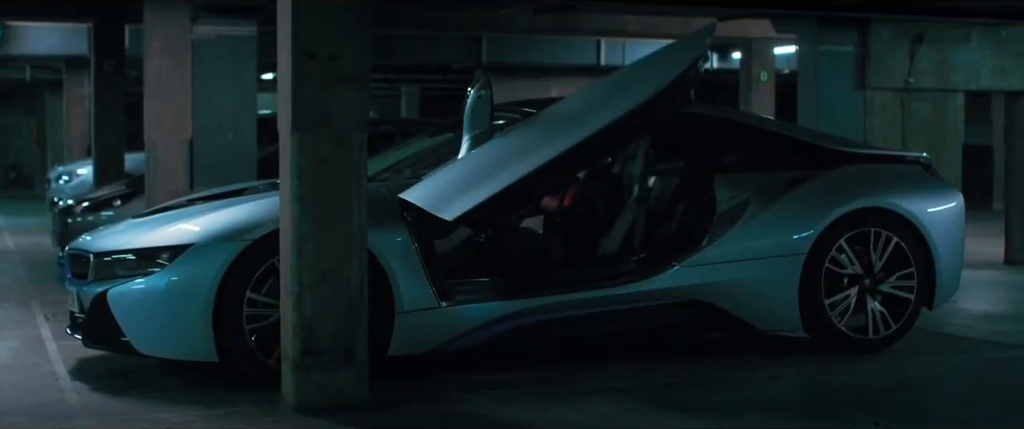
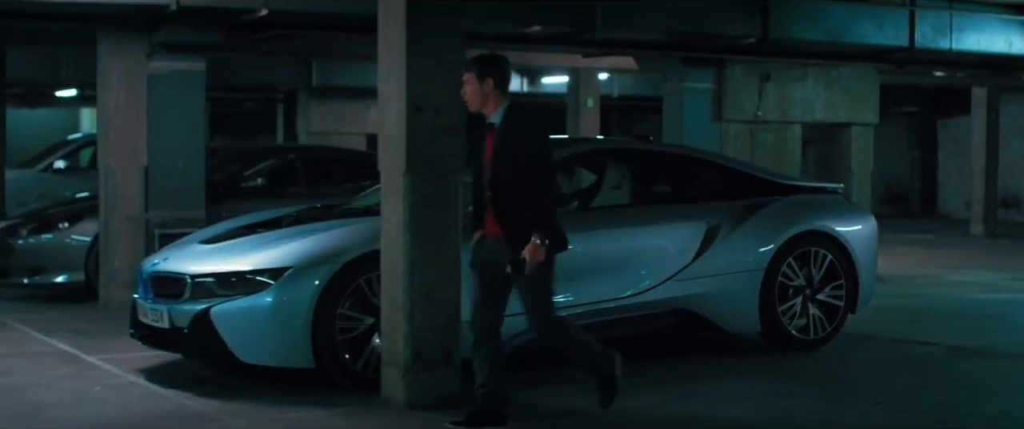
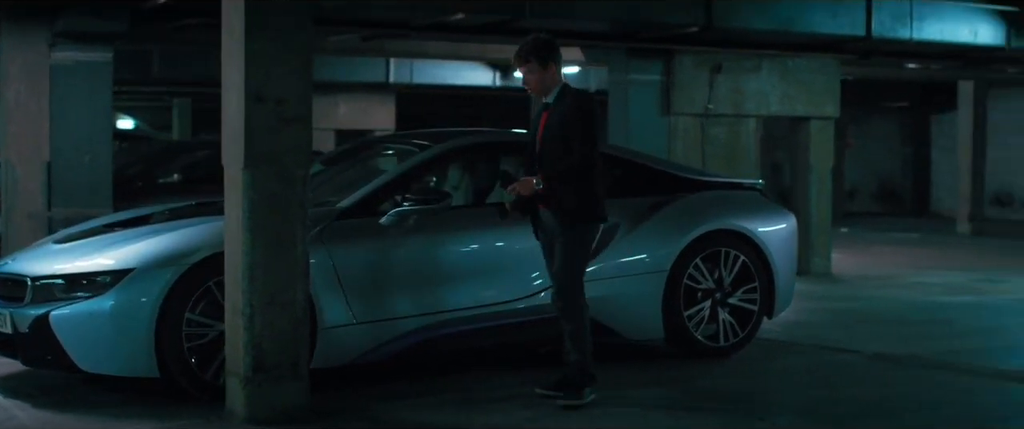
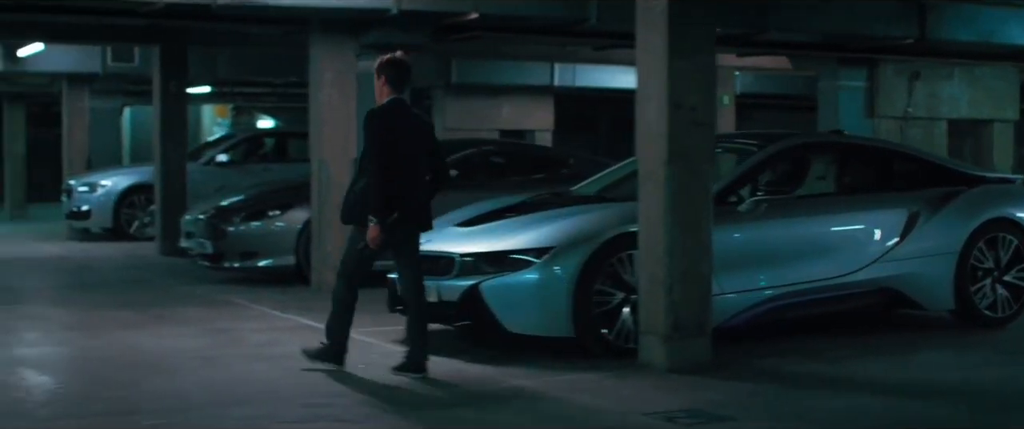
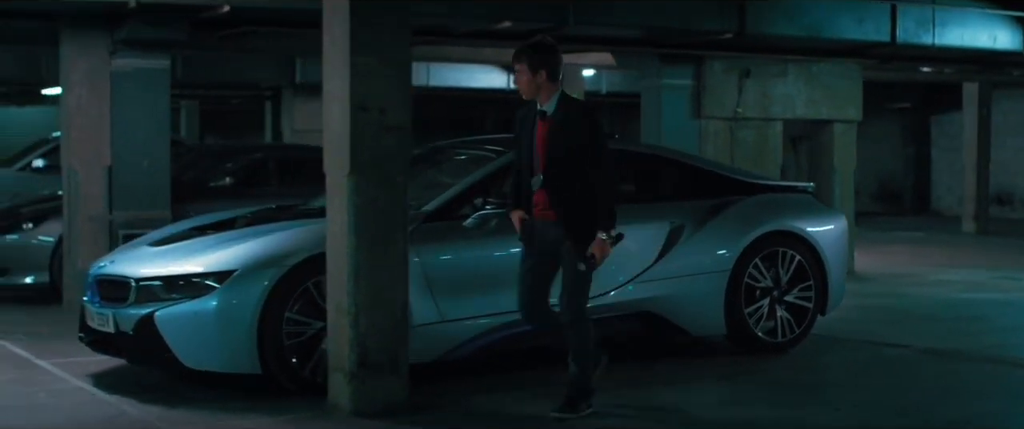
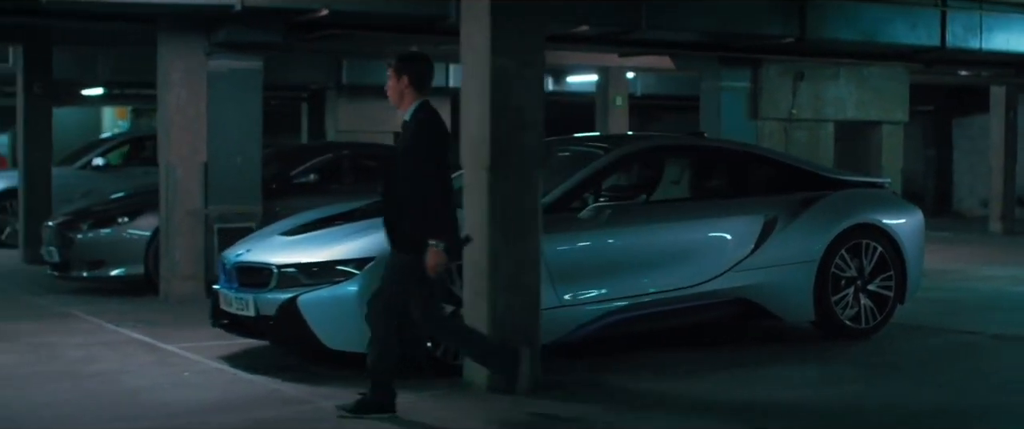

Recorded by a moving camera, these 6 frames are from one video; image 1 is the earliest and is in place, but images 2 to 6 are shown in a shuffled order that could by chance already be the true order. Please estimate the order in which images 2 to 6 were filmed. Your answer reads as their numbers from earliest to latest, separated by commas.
3, 5, 2, 6, 4
